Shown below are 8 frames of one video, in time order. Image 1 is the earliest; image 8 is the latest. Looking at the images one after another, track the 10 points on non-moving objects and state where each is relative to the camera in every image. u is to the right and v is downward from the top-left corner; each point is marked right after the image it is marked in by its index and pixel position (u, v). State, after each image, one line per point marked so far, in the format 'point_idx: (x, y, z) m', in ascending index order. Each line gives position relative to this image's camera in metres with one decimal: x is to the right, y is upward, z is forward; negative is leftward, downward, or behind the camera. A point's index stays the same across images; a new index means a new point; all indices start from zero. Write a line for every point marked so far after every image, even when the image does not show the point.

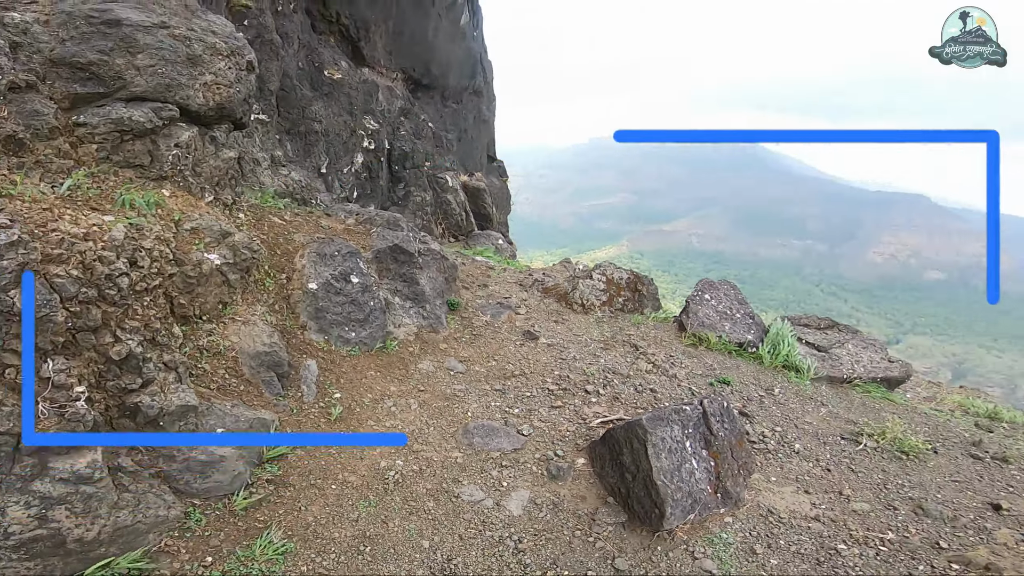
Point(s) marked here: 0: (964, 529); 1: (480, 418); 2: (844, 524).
0: (+2.9, -1.7, +3.7) m
1: (-0.3, -1.1, +4.6) m
2: (+2.2, -1.6, +3.9) m
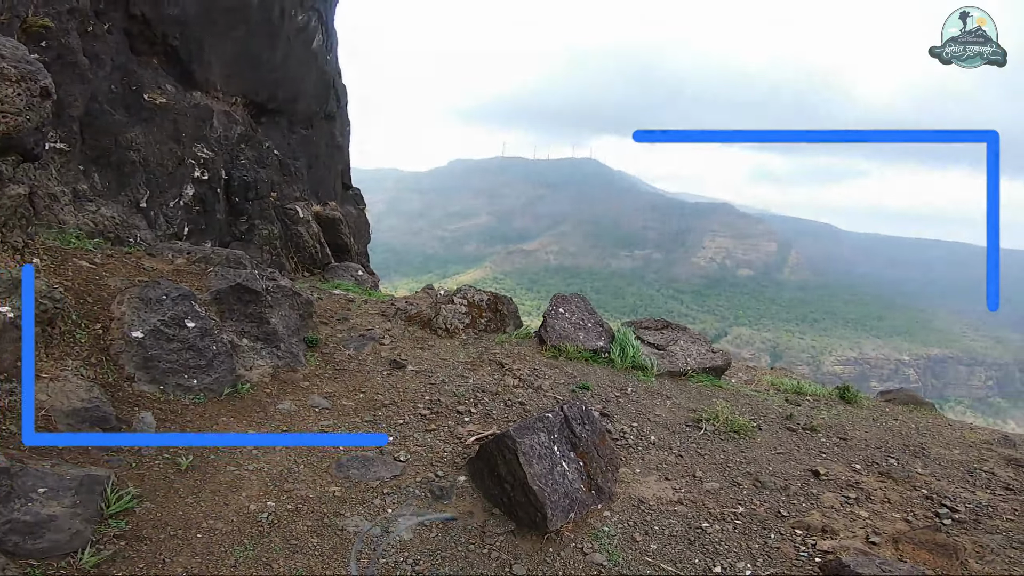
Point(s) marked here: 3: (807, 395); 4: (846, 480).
0: (+2.1, -1.6, +4.3) m
1: (-1.2, -1.2, +4.3) m
2: (+1.4, -1.6, +4.3) m
3: (+3.3, -1.2, +6.5) m
4: (+2.6, -1.6, +4.5) m
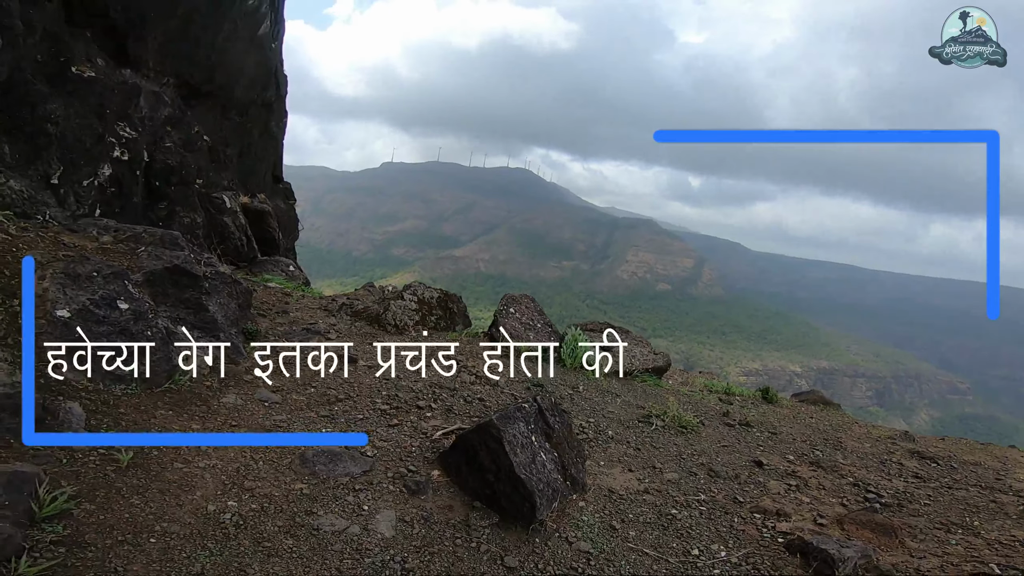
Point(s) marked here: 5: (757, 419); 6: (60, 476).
0: (+1.9, -1.6, +4.6) m
1: (-1.4, -1.1, +4.0) m
2: (+1.2, -1.6, +4.4) m
3: (+2.7, -1.3, +6.9) m
4: (+2.3, -1.6, +4.9) m
5: (+2.5, -1.4, +5.9) m
6: (-2.4, -1.0, +3.0) m
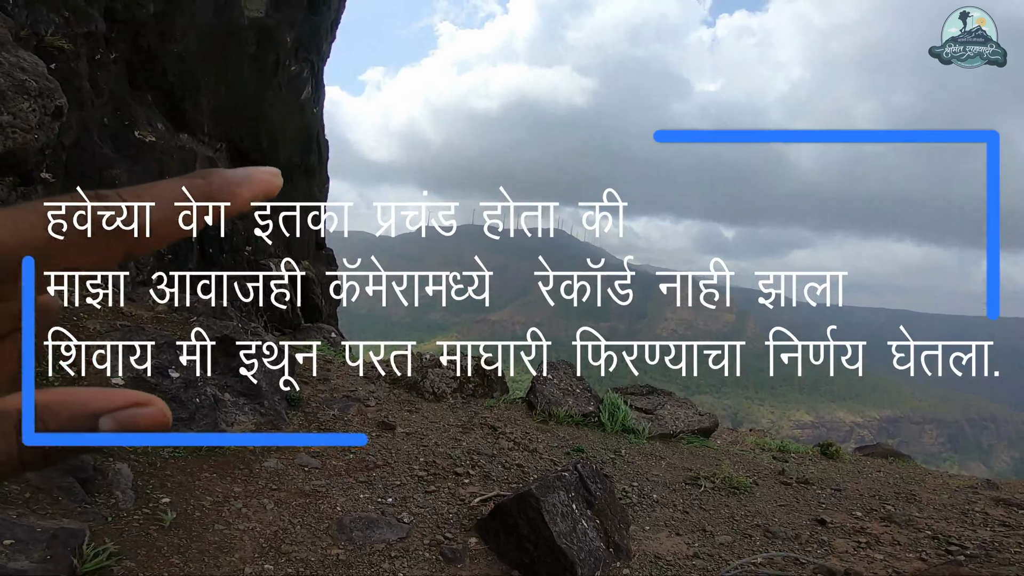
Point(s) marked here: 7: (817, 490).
0: (+2.2, -2.0, +4.2) m
1: (-1.1, -1.6, +4.0) m
2: (+1.5, -1.9, +4.1) m
3: (+3.2, -1.9, +6.6) m
4: (+2.7, -2.0, +4.5) m
5: (+2.9, -1.9, +5.6) m
6: (-2.2, -1.4, +3.1) m
7: (+2.7, -1.9, +5.2) m
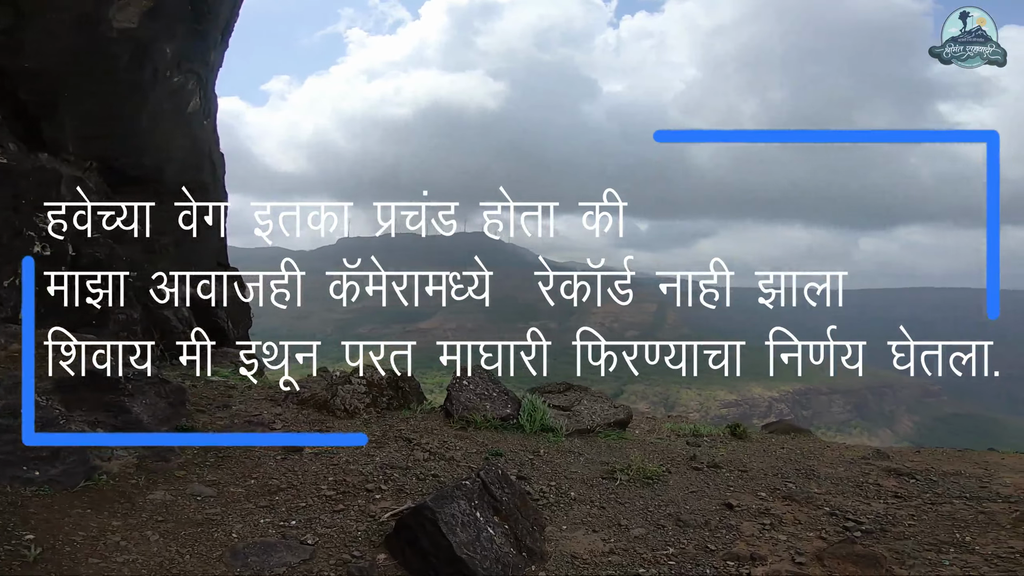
0: (+1.6, -1.9, +4.3) m
1: (-1.7, -1.7, +3.7) m
2: (+0.8, -1.9, +4.1) m
3: (+2.3, -1.7, +6.7) m
4: (+2.0, -1.8, +4.6) m
5: (+2.1, -1.7, +5.7) m
6: (-2.8, -1.6, +2.7) m
7: (+2.0, -1.7, +5.3) m
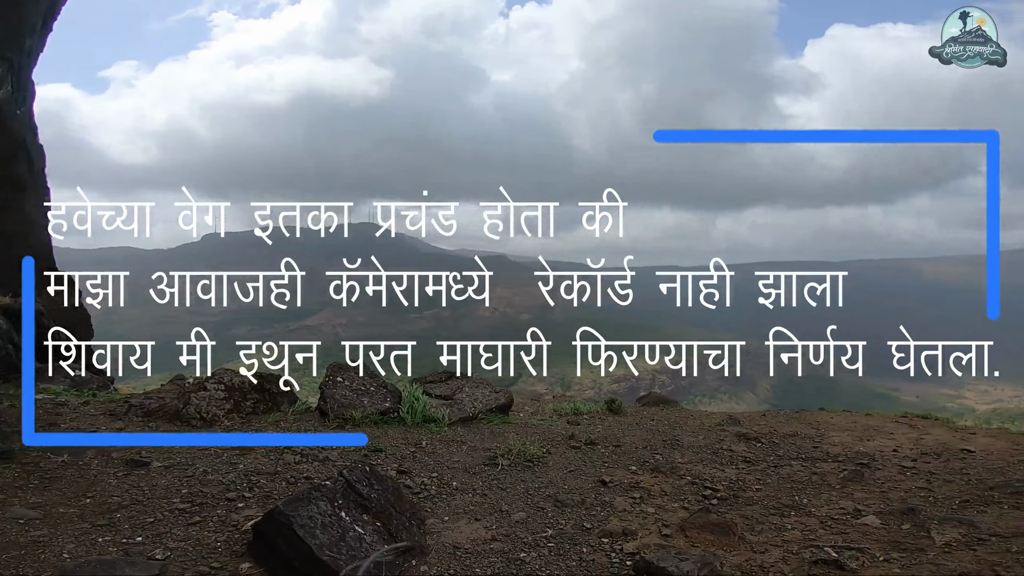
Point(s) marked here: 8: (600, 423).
0: (+0.7, -1.7, +4.4) m
1: (-2.5, -1.7, +3.3) m
2: (0.0, -1.8, +4.1) m
3: (+1.0, -1.5, +6.9) m
4: (+1.0, -1.7, +4.8) m
5: (+1.0, -1.5, +5.9) m
6: (-3.4, -1.7, +2.1) m
7: (+0.9, -1.6, +5.5) m
8: (+1.1, -1.5, +6.4) m
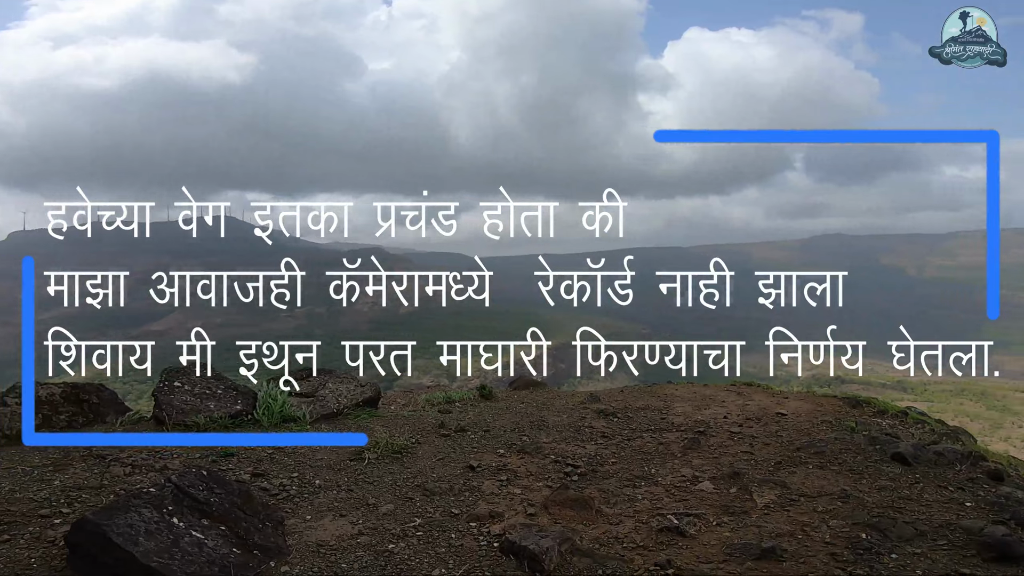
0: (-0.4, -1.6, +4.5) m
1: (-3.3, -1.8, +2.8) m
2: (-1.0, -1.7, +4.1) m
3: (-0.6, -1.4, +7.1) m
4: (-0.1, -1.6, +5.0) m
5: (-0.4, -1.4, +6.1) m
6: (-3.9, -1.7, +1.5) m
7: (-0.3, -1.5, +5.6) m
8: (-0.4, -1.4, +6.6) m
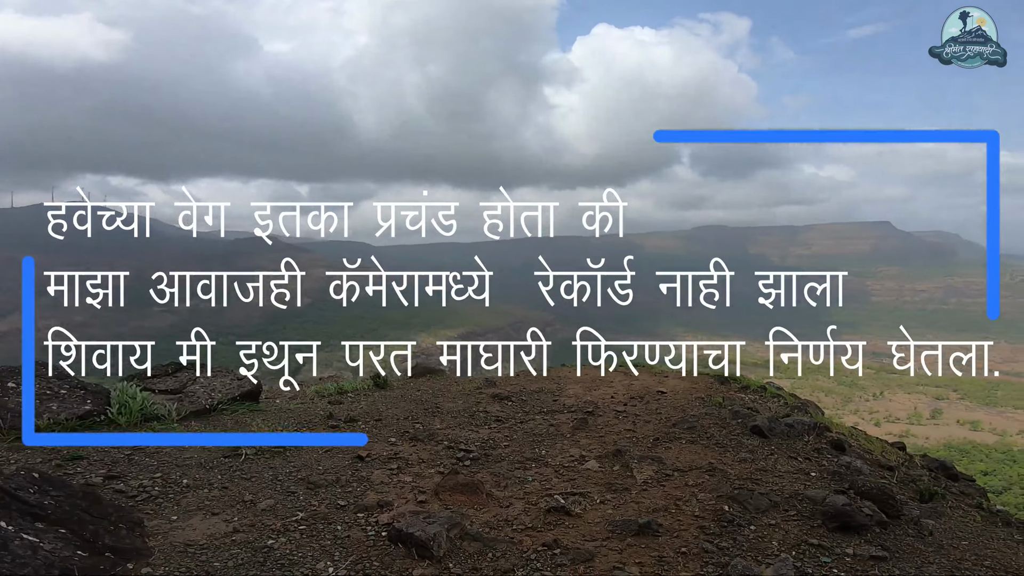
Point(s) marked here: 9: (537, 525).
0: (-1.3, -1.5, +4.5) m
1: (-3.9, -1.7, +2.4) m
2: (-1.9, -1.6, +4.0) m
3: (-1.8, -1.3, +7.0) m
4: (-1.1, -1.5, +5.0) m
5: (-1.5, -1.3, +6.0) m
6: (-4.4, -1.7, +1.1) m
7: (-1.4, -1.3, +5.6) m
8: (-1.6, -1.3, +6.5) m
9: (+0.1, -1.7, +4.0) m
